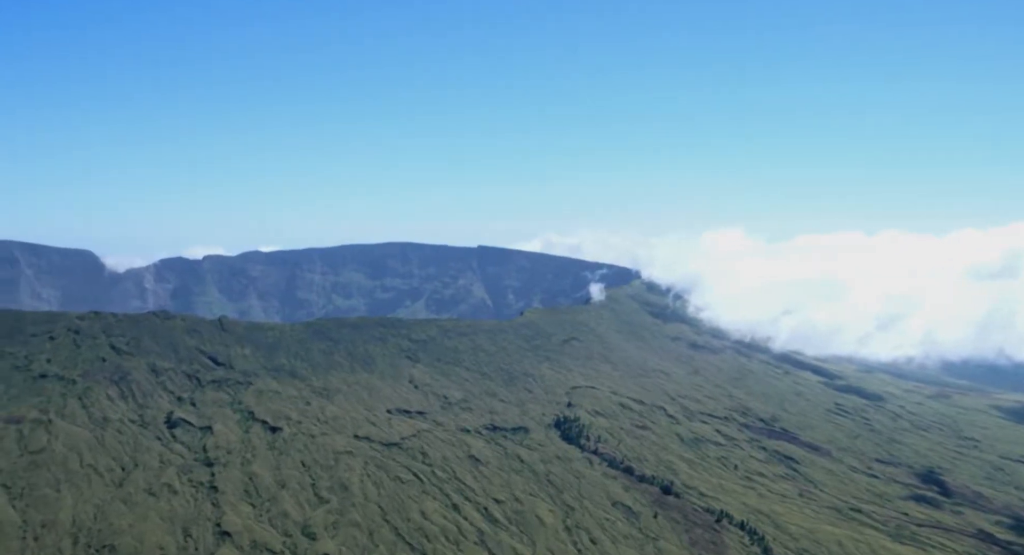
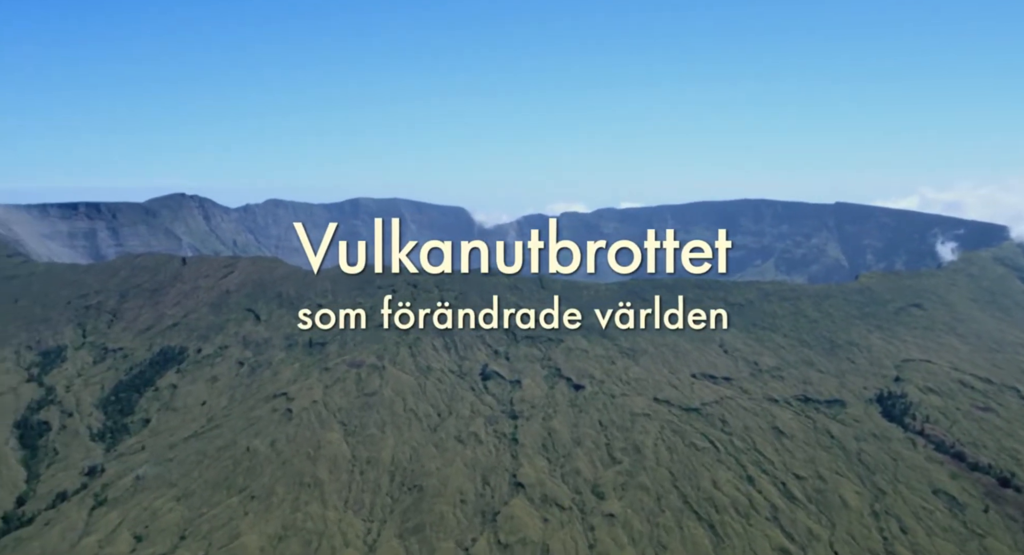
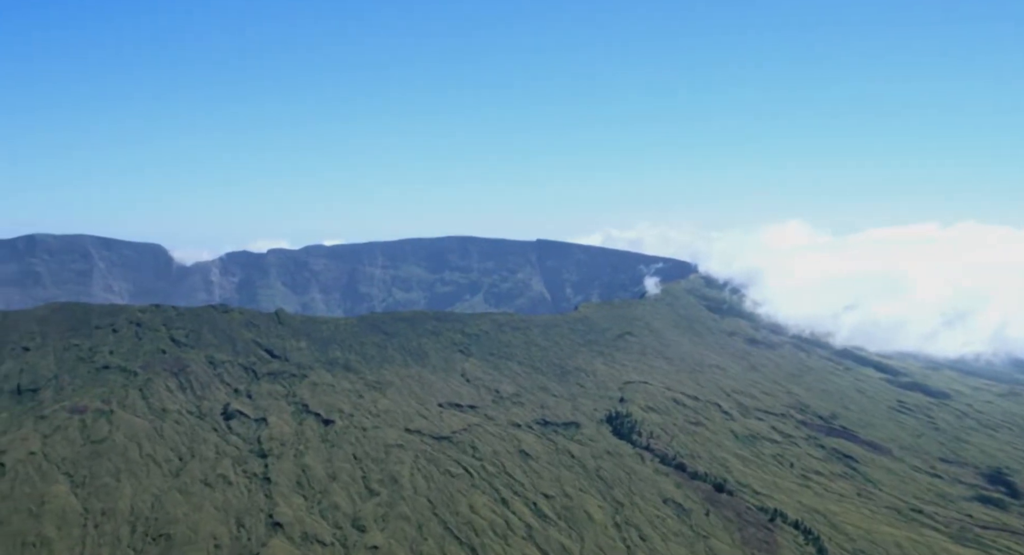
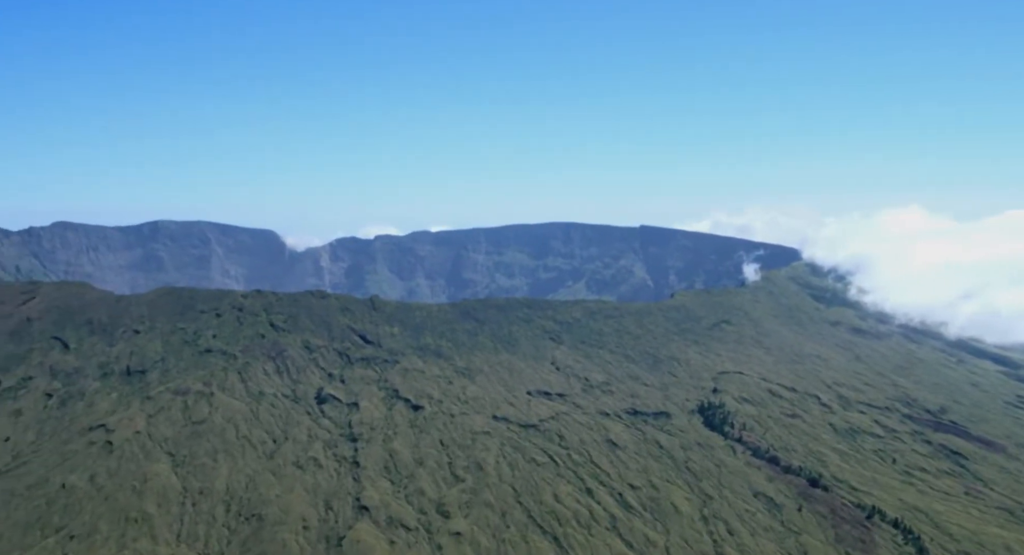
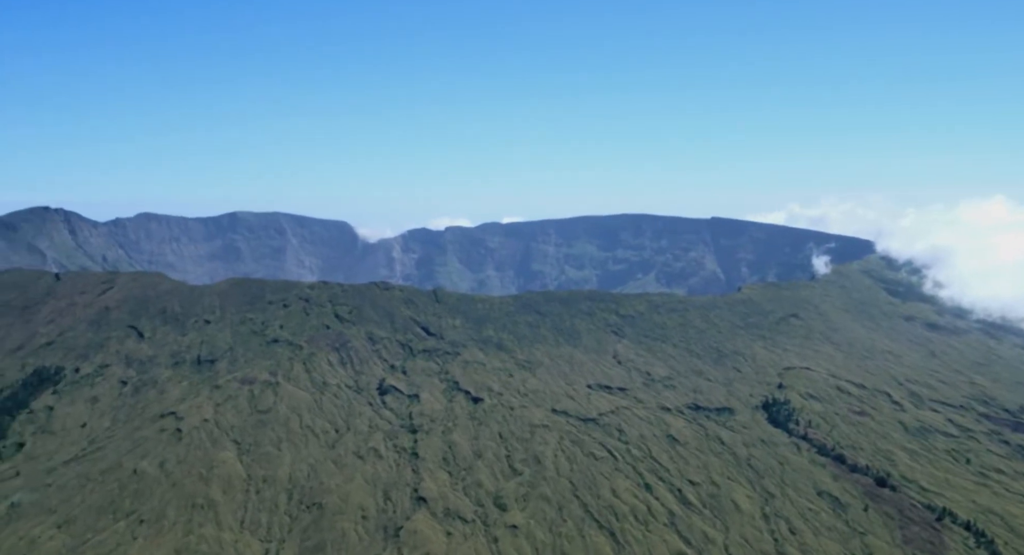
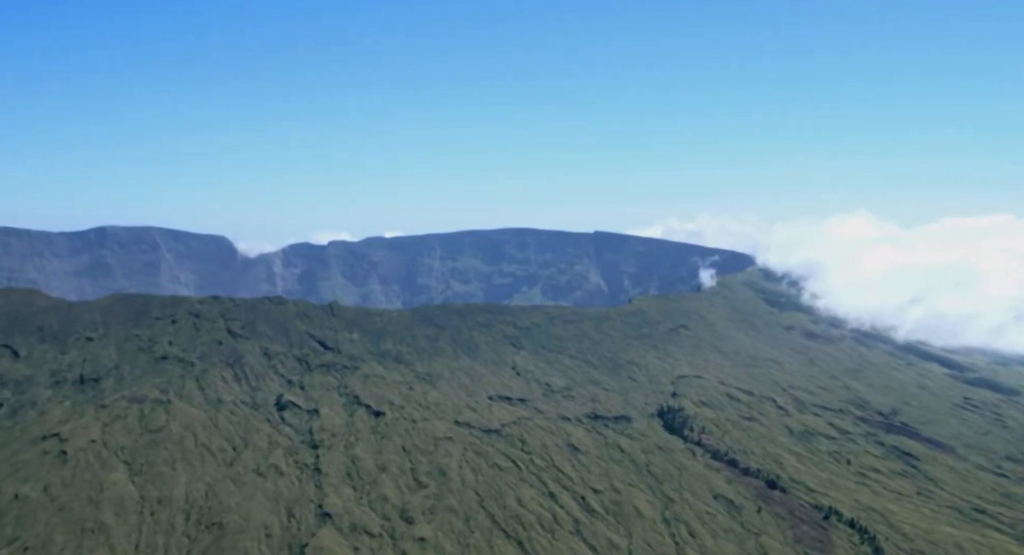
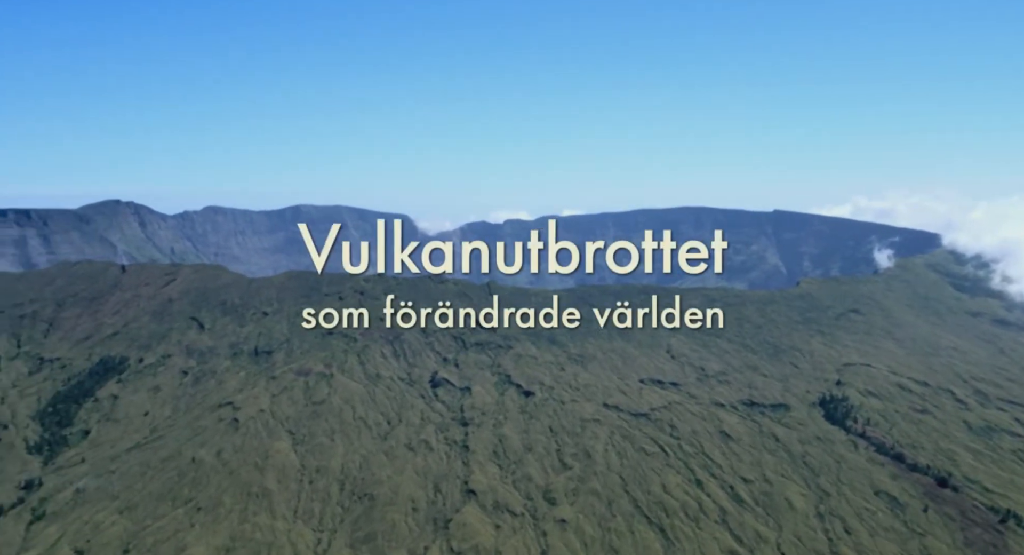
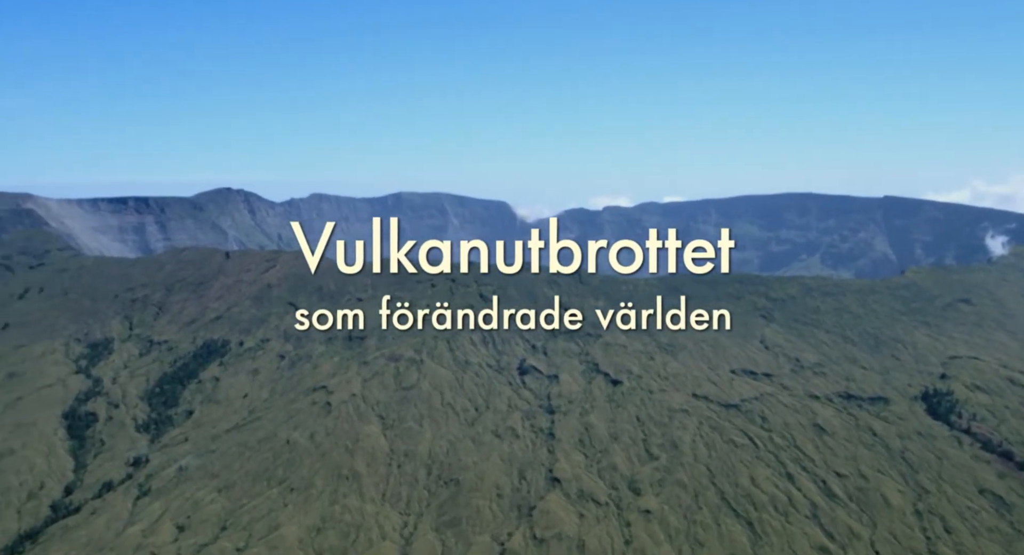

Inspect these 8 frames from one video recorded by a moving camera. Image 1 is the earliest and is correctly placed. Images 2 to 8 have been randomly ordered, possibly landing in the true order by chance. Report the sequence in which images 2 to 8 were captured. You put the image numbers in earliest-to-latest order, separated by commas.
3, 6, 4, 5, 7, 2, 8
